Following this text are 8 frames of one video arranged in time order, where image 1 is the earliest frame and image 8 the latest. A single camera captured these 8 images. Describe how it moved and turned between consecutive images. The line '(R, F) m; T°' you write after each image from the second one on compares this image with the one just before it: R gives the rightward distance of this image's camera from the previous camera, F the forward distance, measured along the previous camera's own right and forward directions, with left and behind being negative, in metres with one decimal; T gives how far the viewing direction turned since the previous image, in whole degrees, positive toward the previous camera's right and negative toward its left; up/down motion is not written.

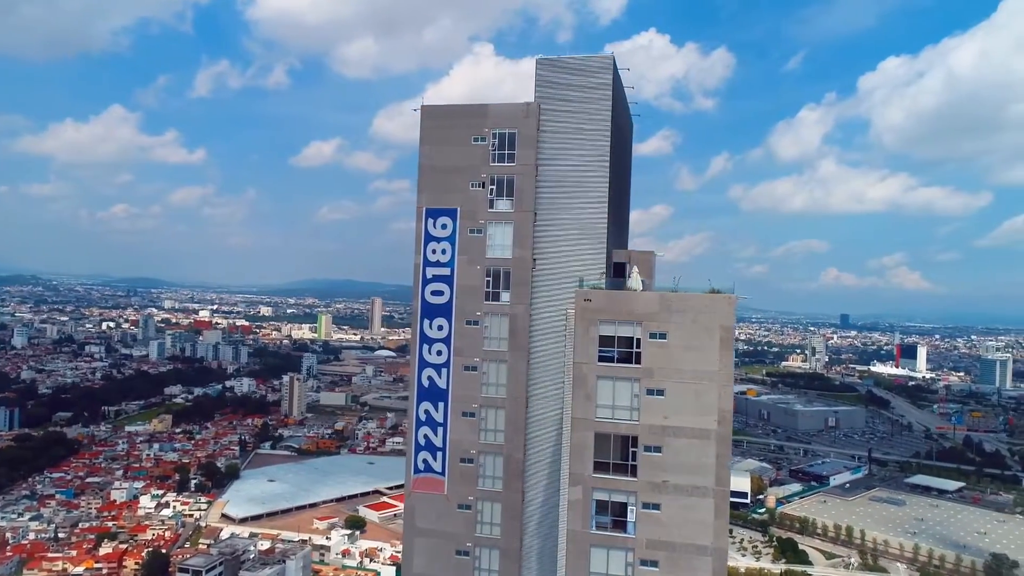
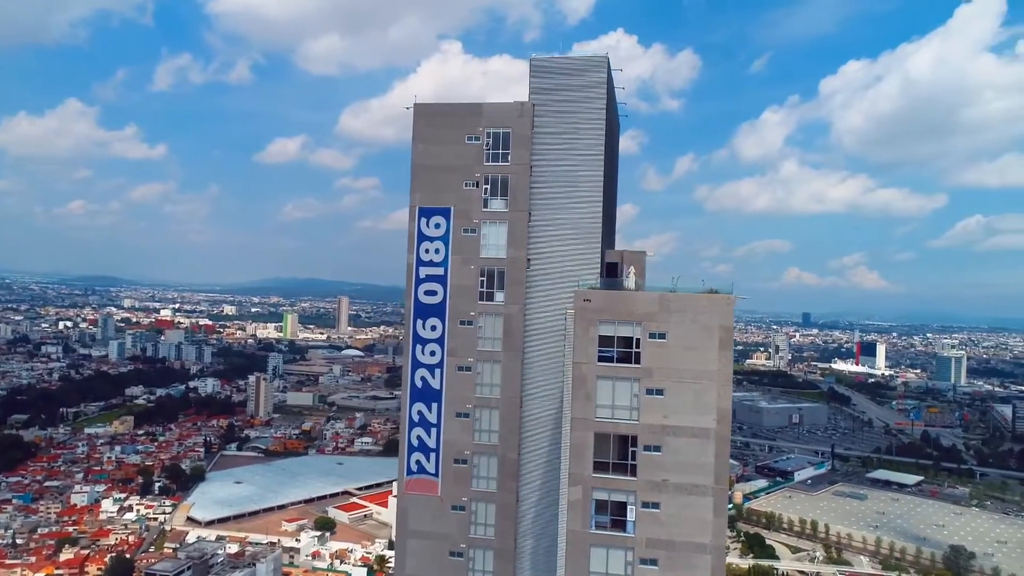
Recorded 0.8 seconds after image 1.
(-0.3, 0.0) m; +3°
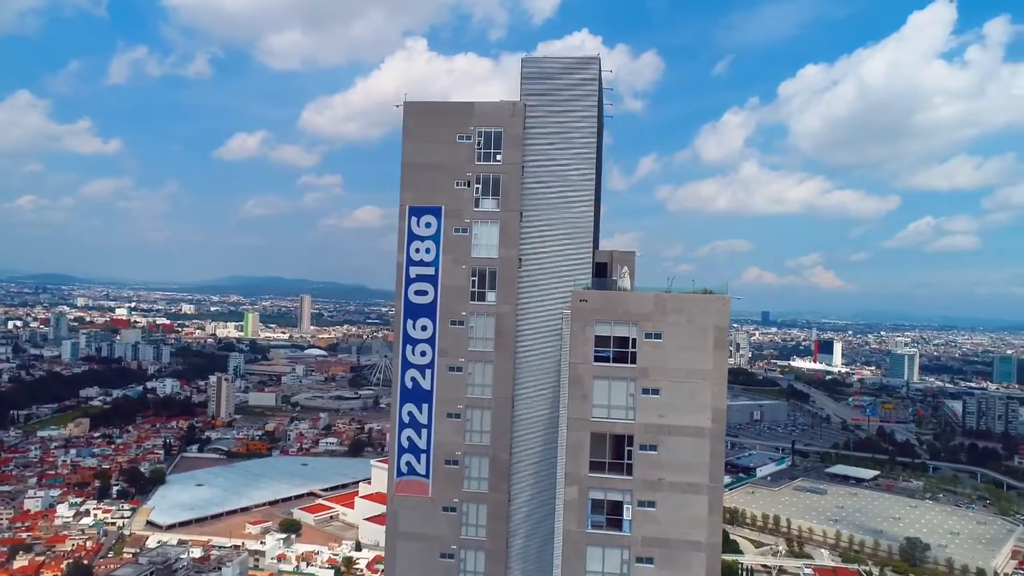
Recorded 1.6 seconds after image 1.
(-0.3, 0.0) m; +3°
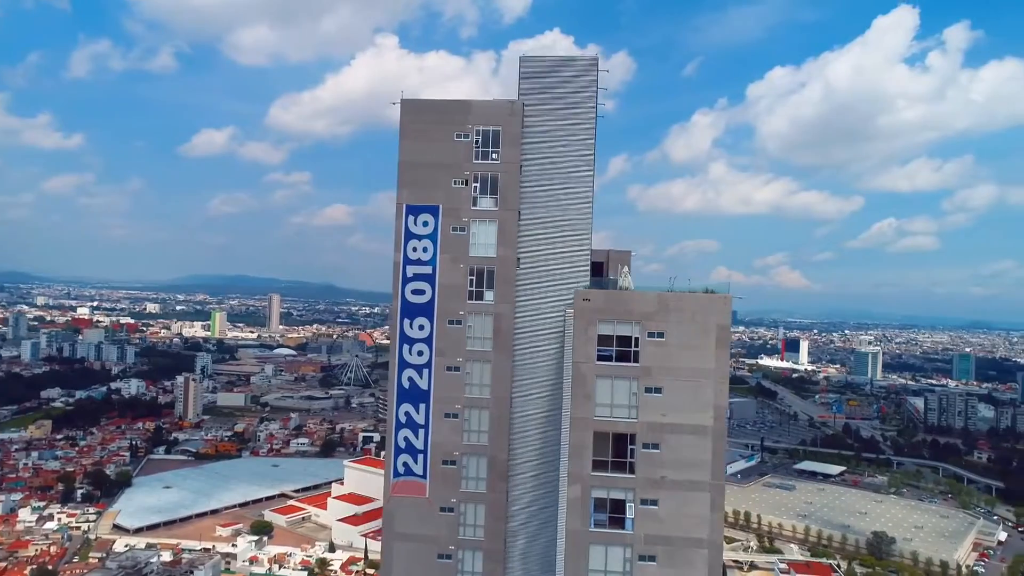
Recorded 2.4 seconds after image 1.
(-0.3, 0.0) m; +2°
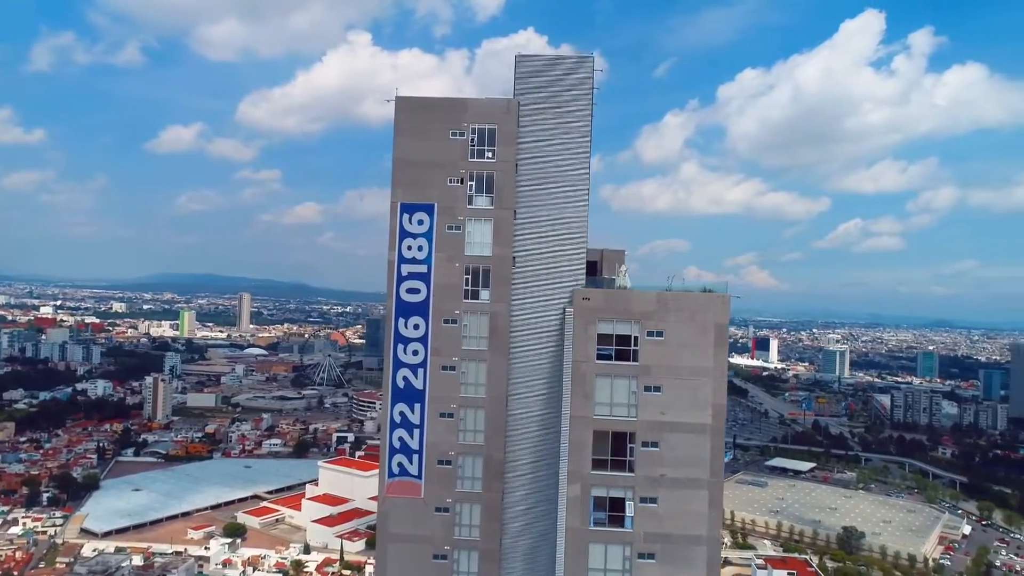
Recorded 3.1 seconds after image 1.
(-0.3, 0.0) m; +2°
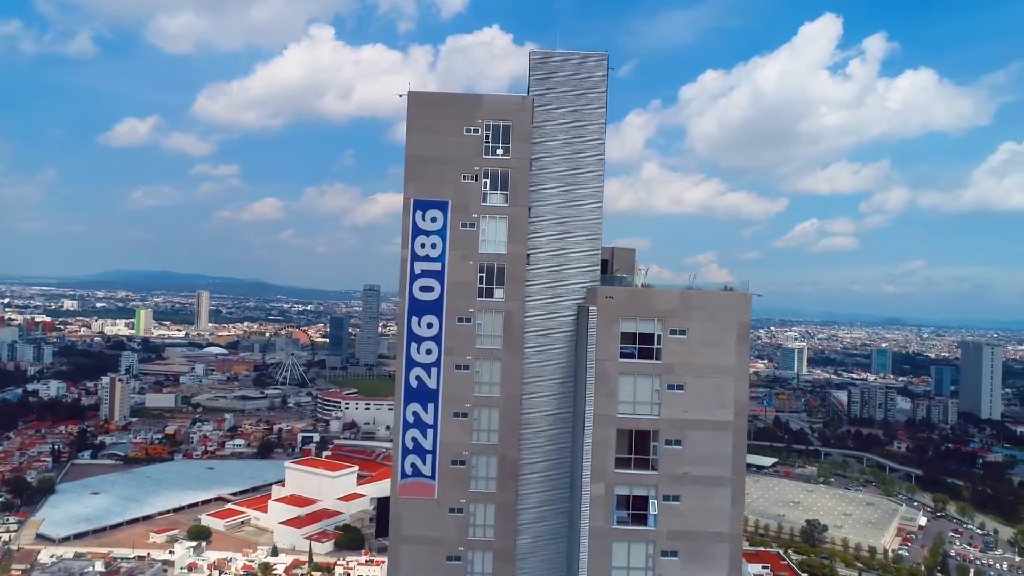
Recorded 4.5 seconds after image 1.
(-0.6, +0.1) m; +3°
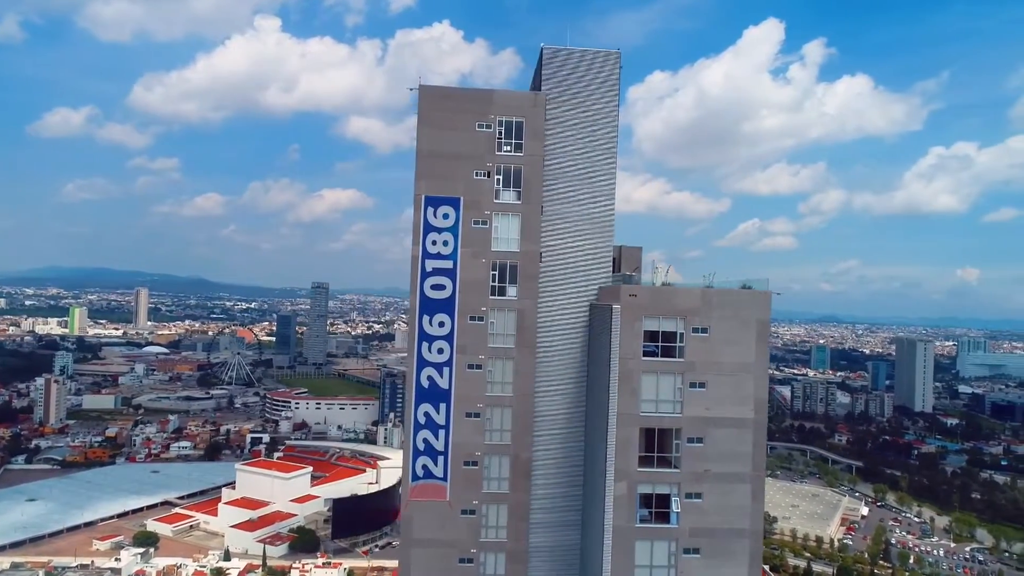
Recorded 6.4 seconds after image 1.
(-0.8, +0.1) m; +4°
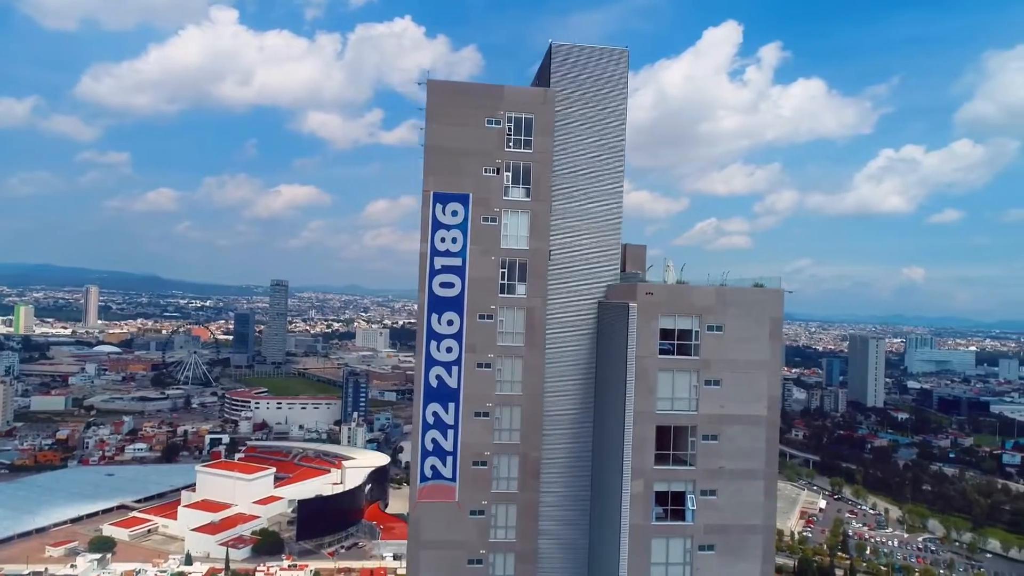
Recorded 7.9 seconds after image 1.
(-0.6, +0.1) m; +3°
